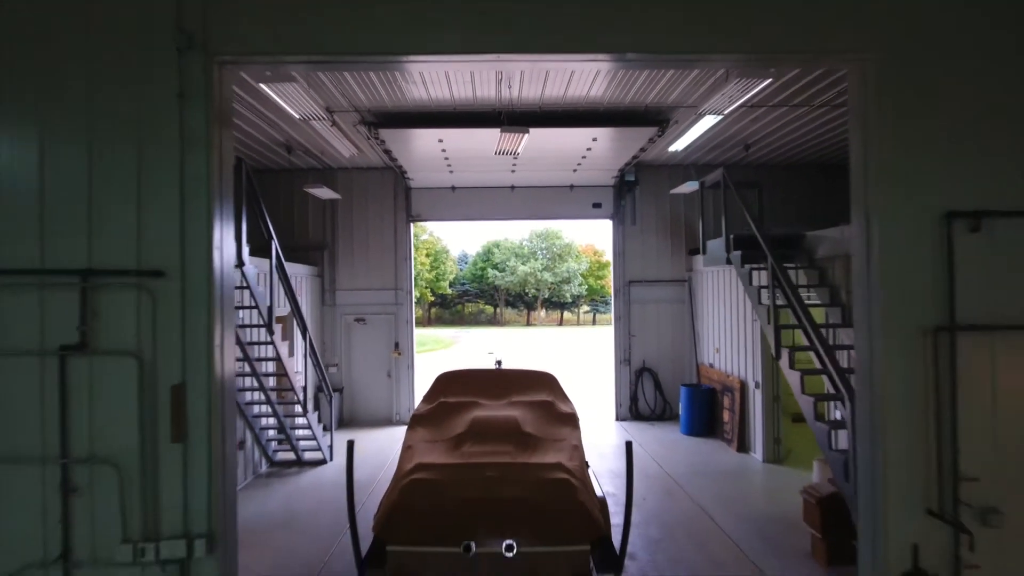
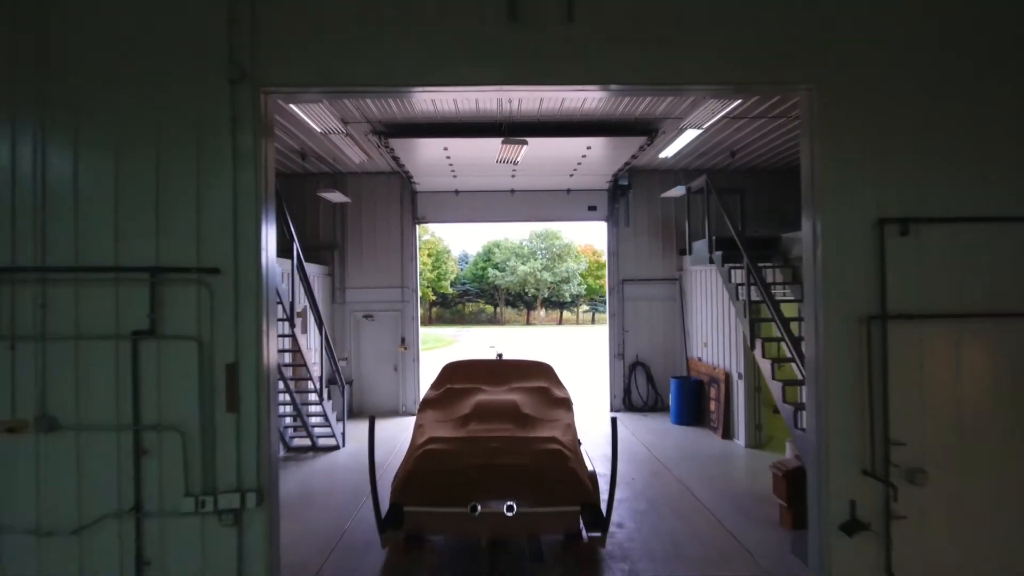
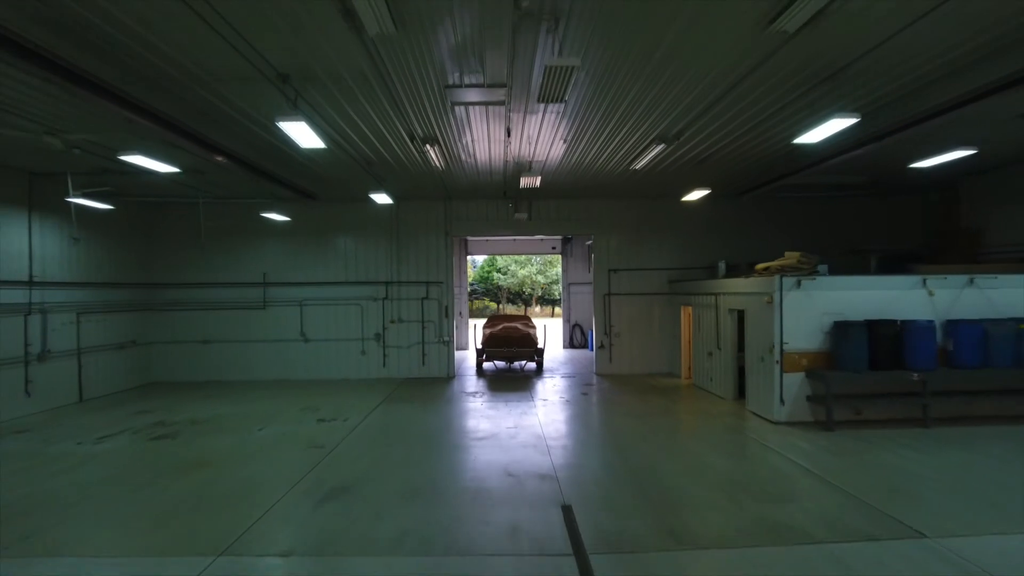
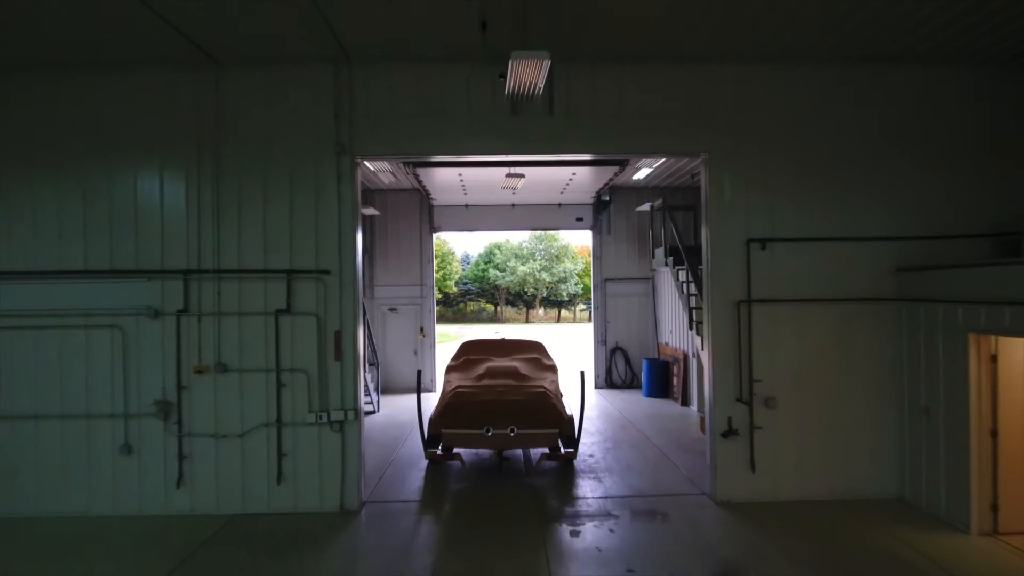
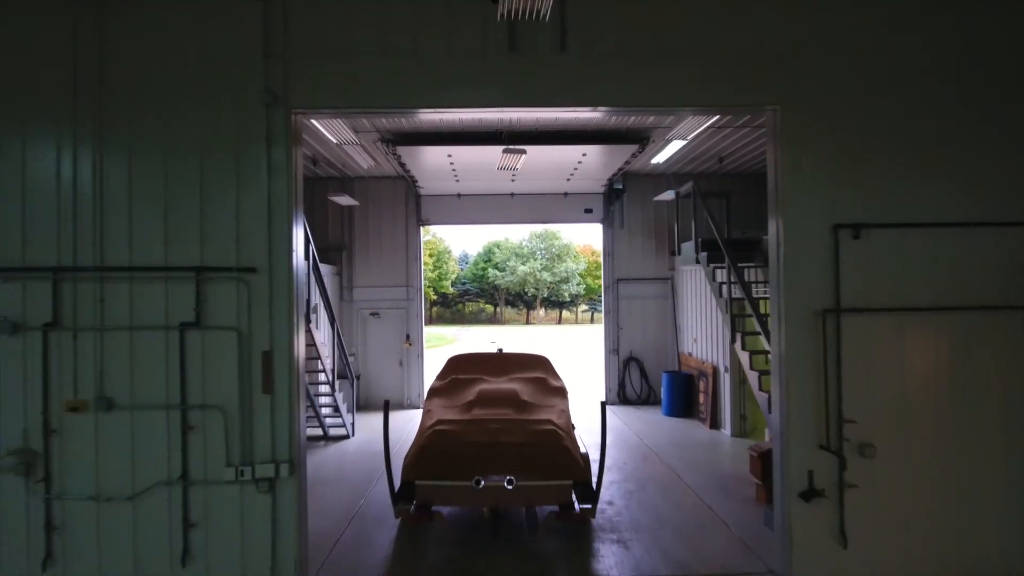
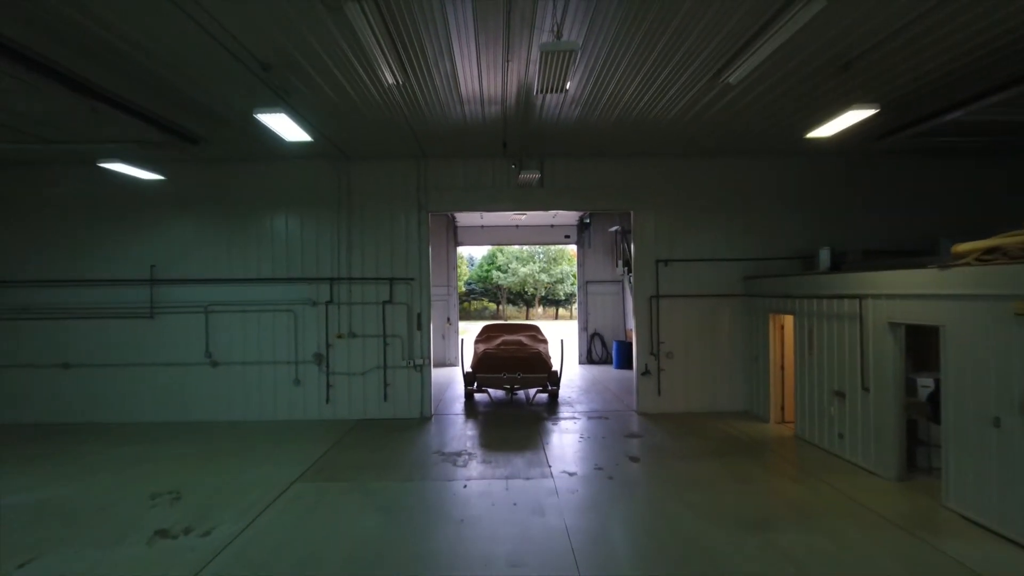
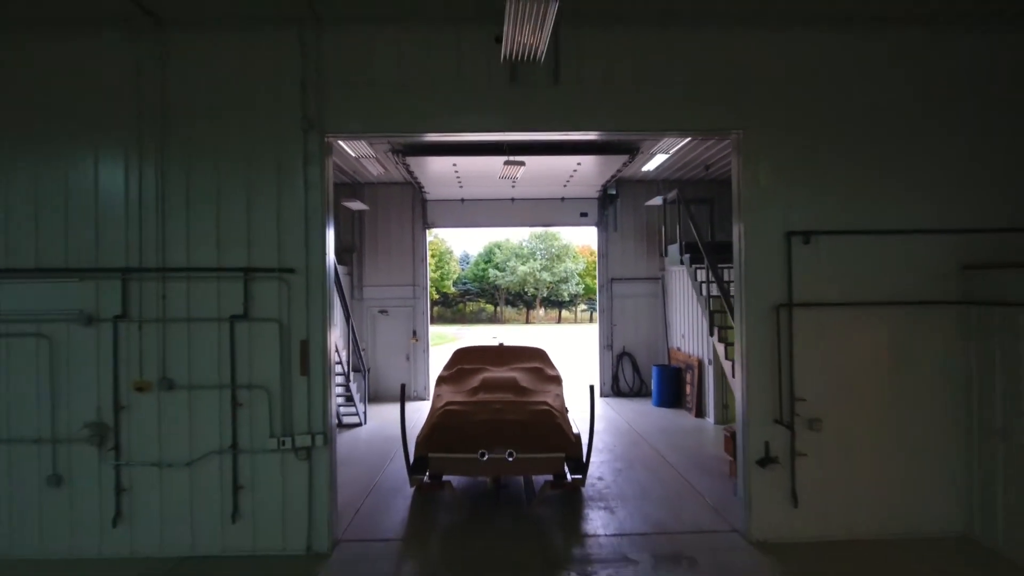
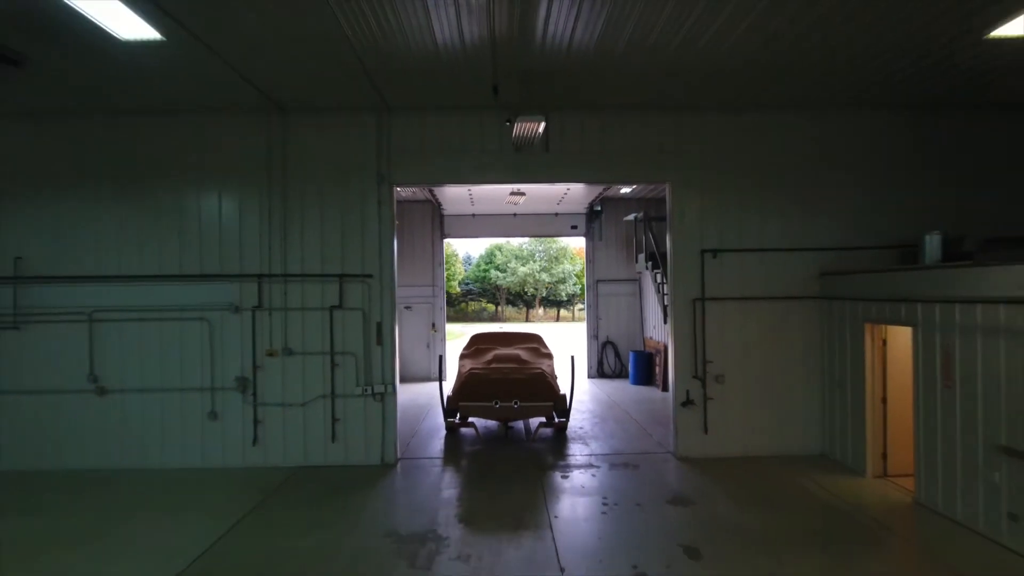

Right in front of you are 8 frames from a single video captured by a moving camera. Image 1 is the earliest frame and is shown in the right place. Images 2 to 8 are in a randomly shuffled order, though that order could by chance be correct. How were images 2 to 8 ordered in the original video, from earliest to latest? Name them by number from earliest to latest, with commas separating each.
2, 5, 7, 4, 8, 6, 3
